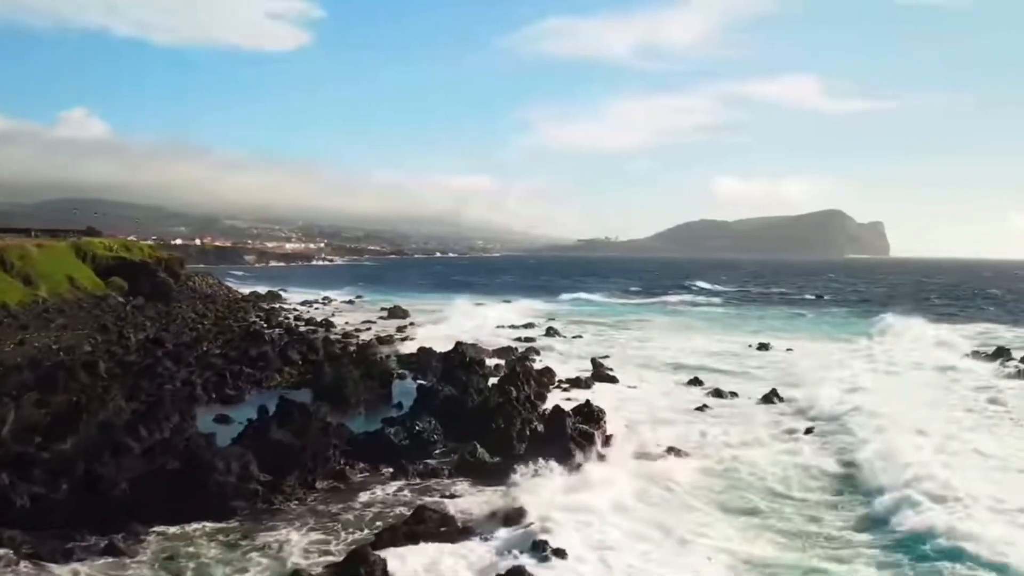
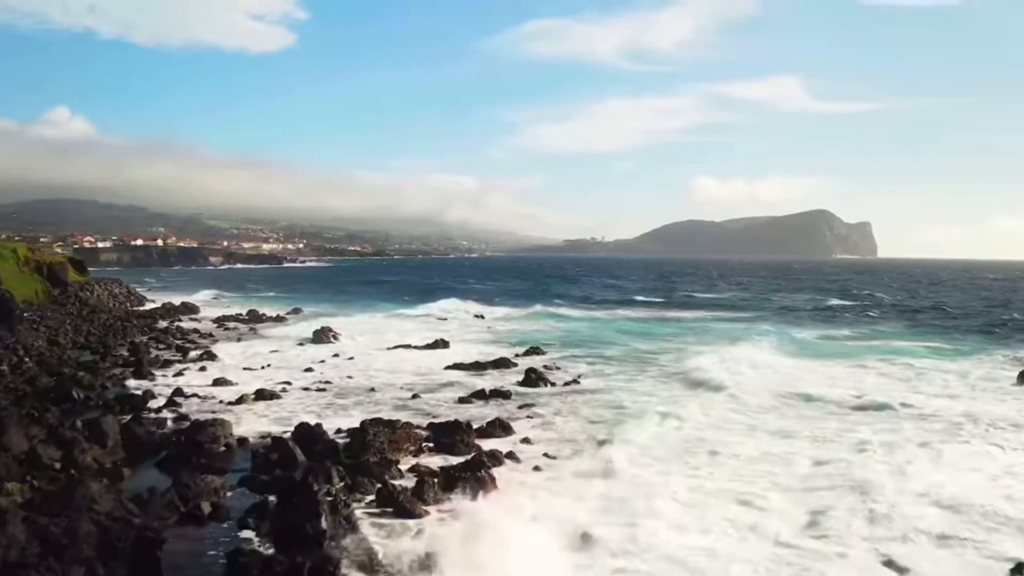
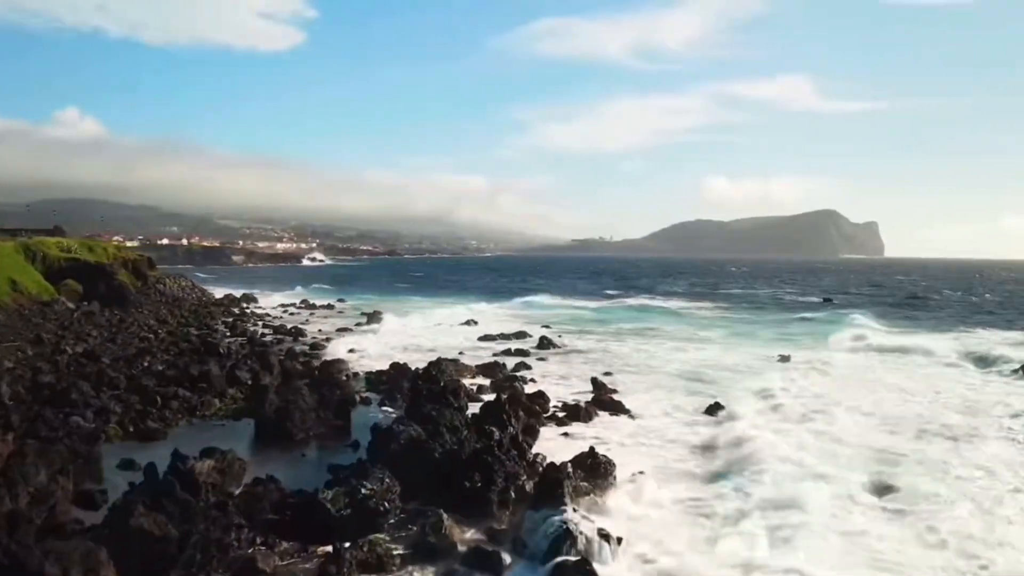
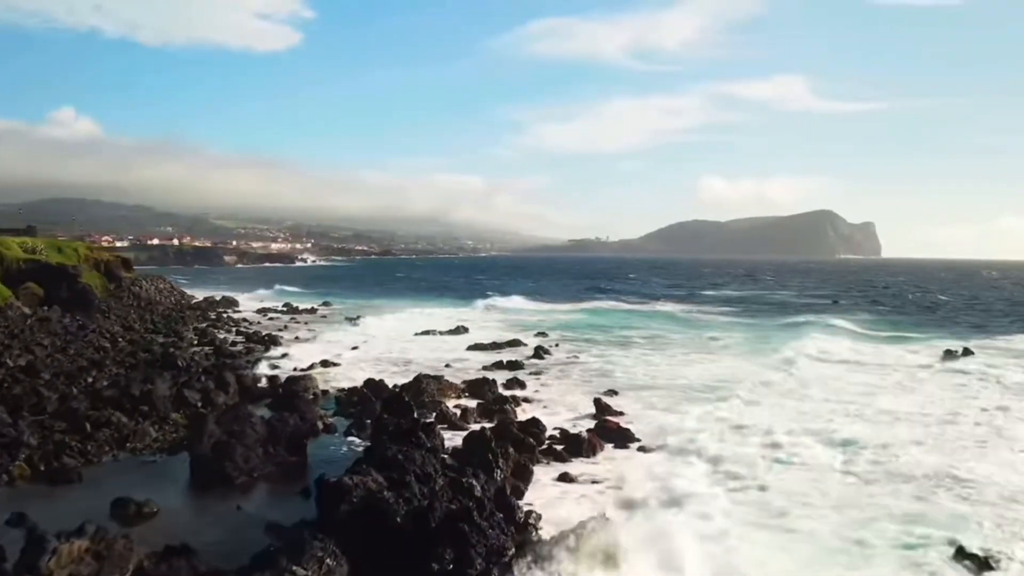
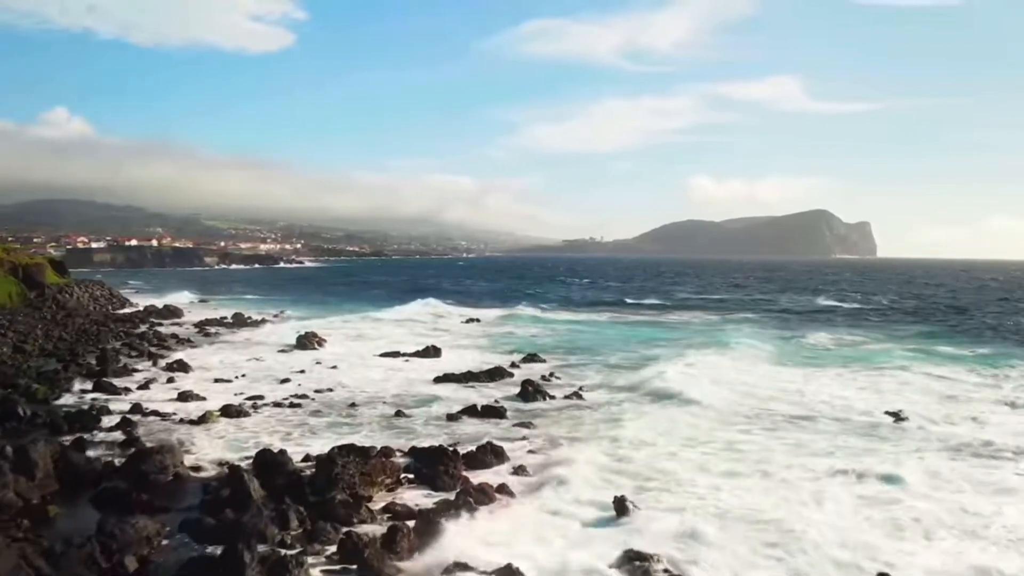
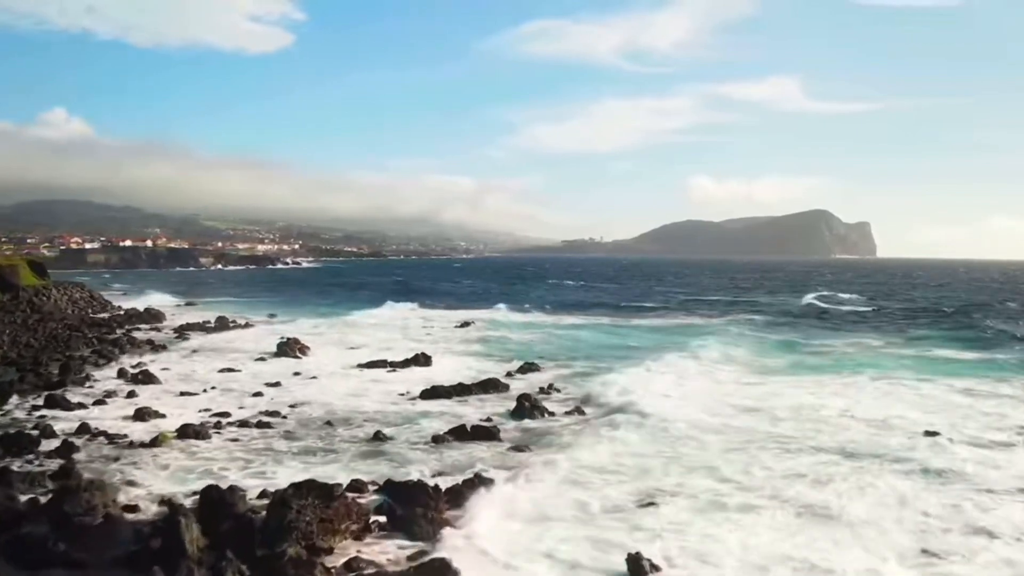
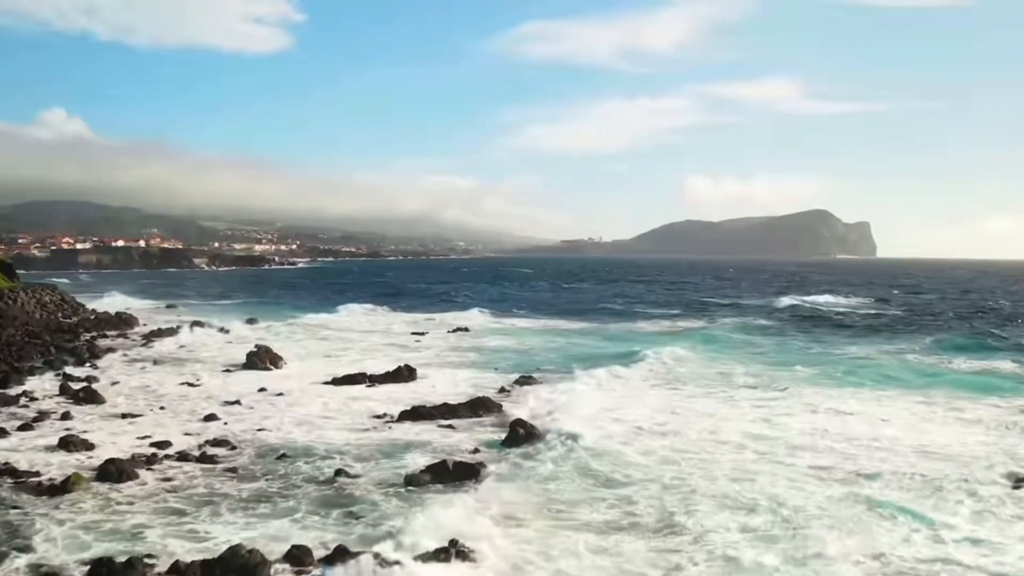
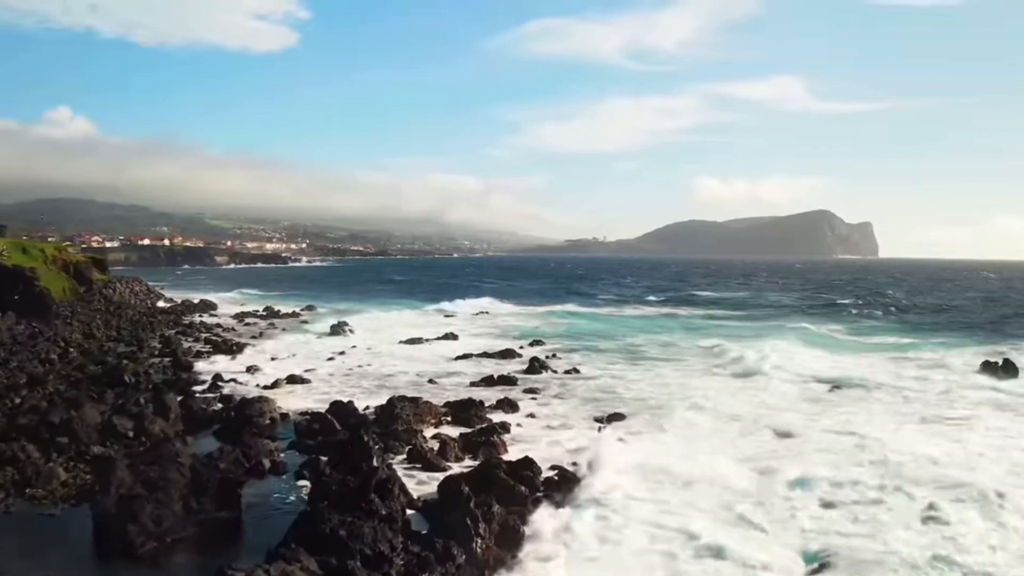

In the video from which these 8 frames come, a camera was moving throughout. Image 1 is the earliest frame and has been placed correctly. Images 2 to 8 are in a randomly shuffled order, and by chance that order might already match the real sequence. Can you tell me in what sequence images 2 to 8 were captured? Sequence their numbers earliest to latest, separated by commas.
3, 4, 8, 2, 5, 6, 7
